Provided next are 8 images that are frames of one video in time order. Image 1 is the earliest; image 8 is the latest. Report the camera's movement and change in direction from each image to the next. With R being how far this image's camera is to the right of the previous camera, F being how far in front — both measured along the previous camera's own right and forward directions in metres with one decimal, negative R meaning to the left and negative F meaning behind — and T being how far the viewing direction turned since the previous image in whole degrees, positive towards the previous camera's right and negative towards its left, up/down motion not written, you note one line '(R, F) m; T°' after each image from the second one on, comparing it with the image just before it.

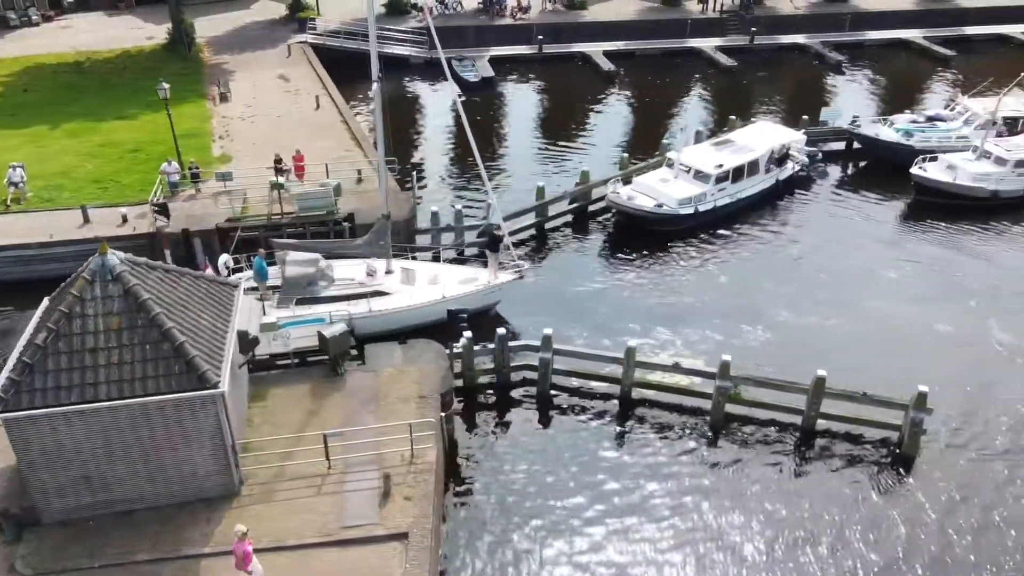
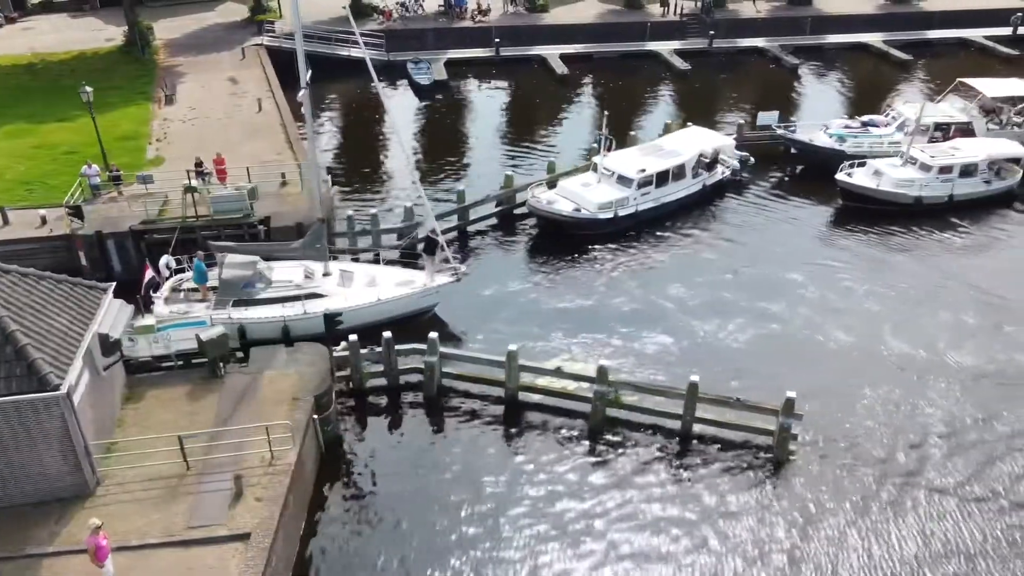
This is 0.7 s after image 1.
(+3.5, -0.3) m; 0°
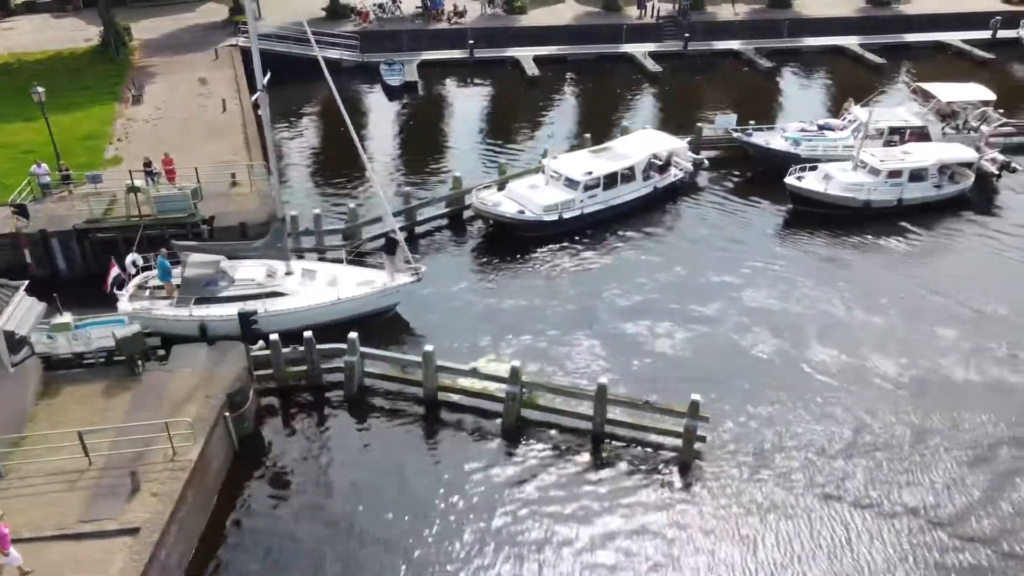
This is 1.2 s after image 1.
(+2.7, -0.2) m; -1°
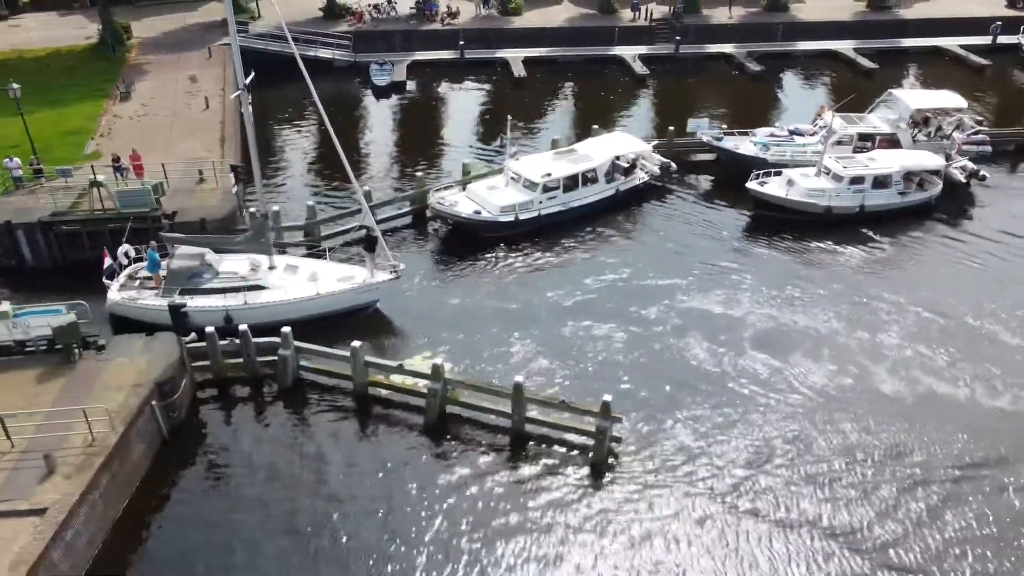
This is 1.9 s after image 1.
(+3.0, -0.4) m; -2°
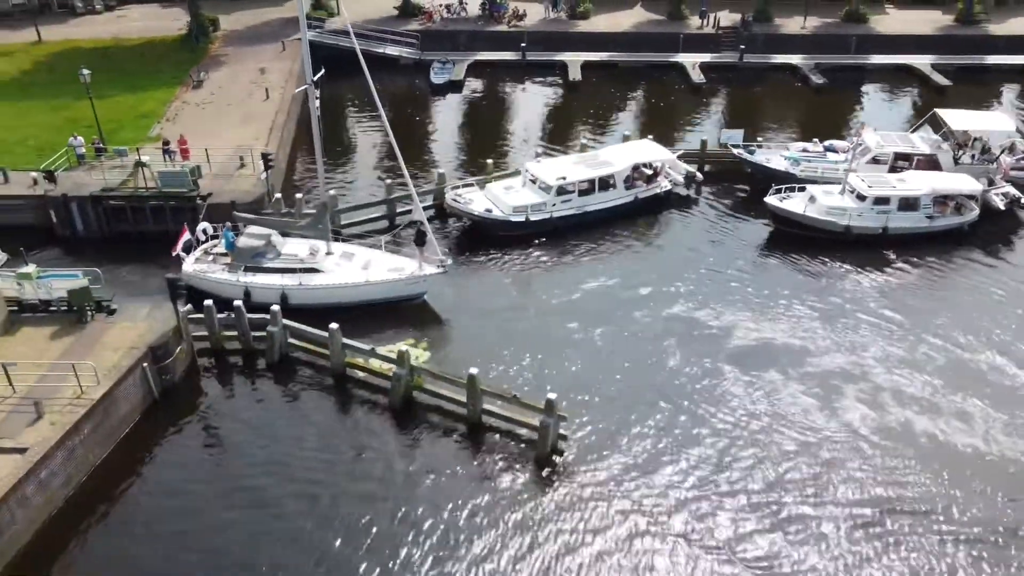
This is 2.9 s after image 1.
(+4.0, -0.7) m; -7°
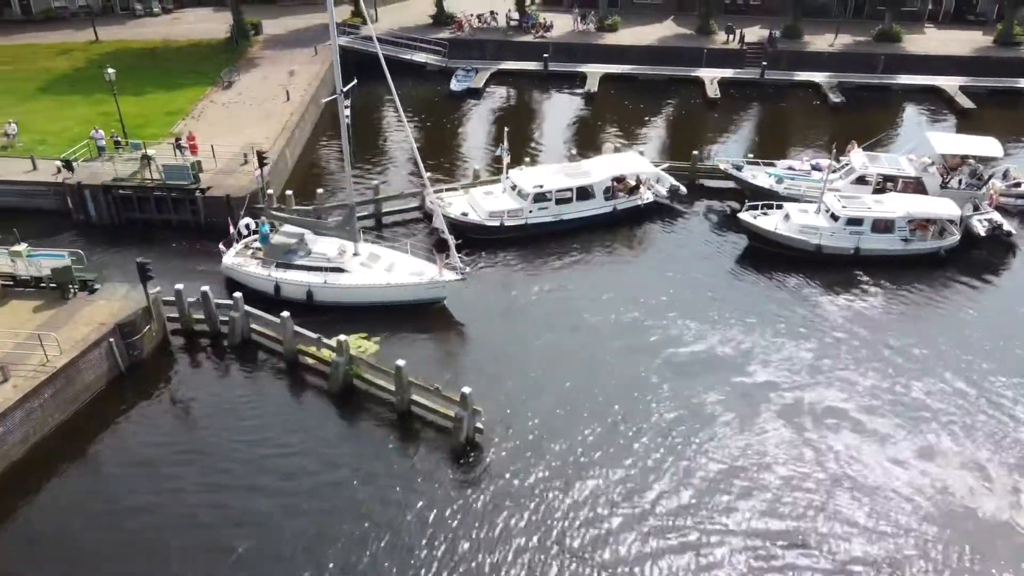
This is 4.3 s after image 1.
(+4.3, -1.0) m; -5°
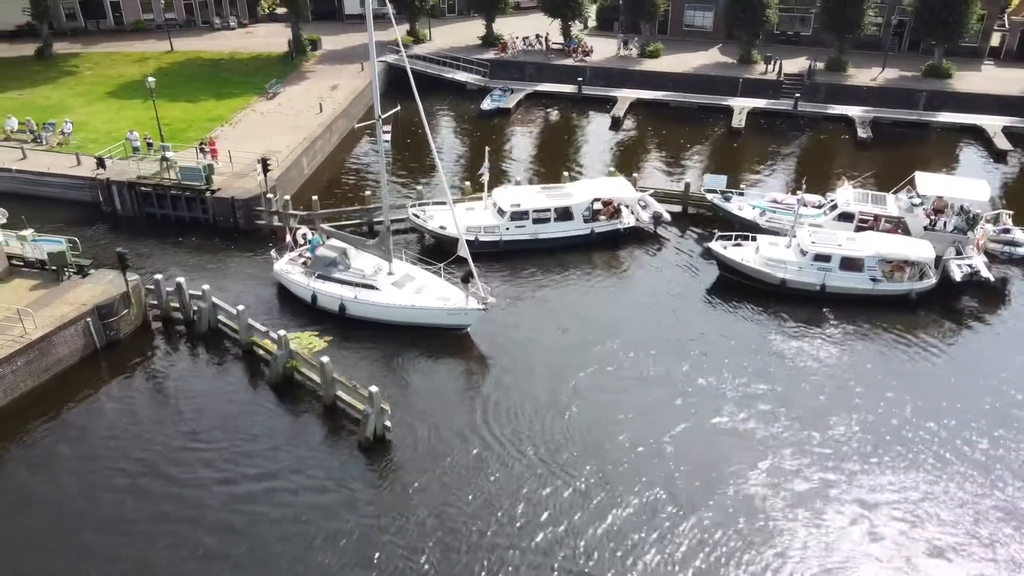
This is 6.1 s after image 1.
(+5.8, -0.9) m; -7°
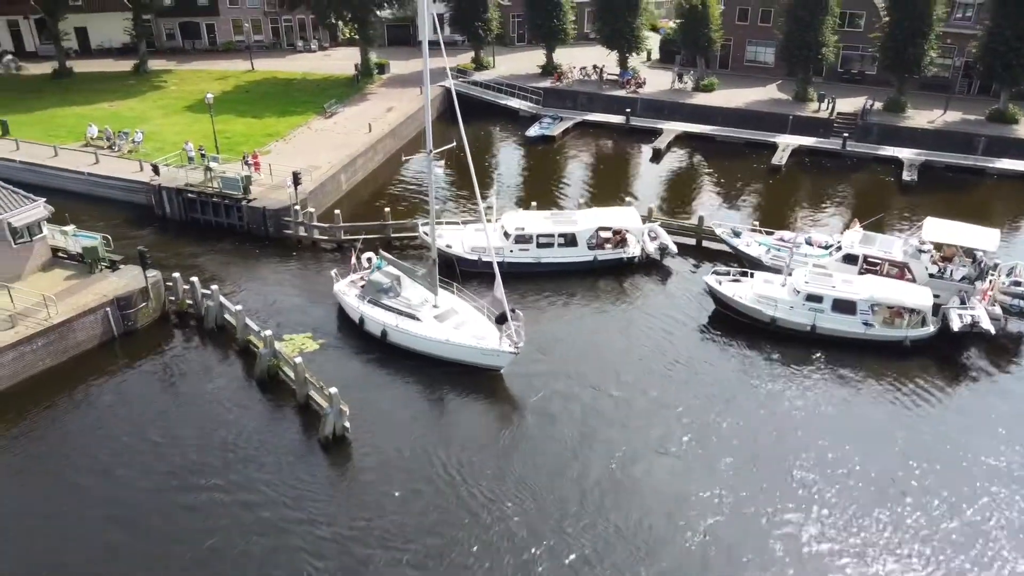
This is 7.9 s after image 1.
(+4.6, -0.8) m; -7°
